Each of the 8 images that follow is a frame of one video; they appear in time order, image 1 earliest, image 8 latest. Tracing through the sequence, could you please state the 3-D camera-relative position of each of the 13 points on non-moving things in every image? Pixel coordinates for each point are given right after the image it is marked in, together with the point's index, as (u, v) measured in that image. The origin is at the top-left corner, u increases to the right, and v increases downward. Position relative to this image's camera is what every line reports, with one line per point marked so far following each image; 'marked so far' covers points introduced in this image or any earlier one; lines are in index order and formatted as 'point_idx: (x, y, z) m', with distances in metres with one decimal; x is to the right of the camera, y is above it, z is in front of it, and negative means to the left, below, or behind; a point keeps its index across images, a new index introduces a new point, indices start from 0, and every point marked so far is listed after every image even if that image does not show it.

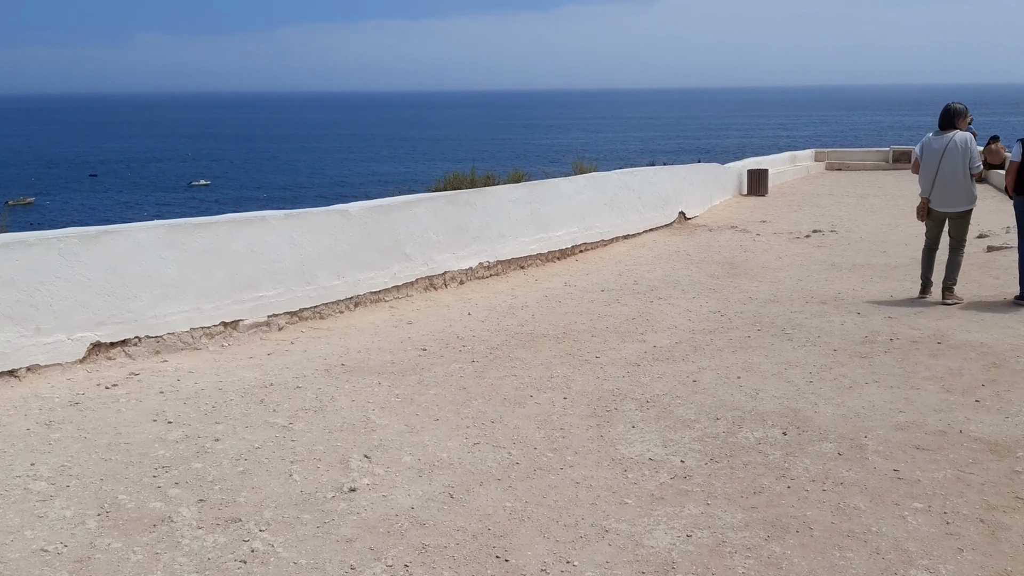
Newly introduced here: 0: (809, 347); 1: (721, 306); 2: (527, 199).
0: (+1.9, -0.4, +6.0) m
1: (+1.8, -0.2, +7.9) m
2: (+0.2, +1.0, +9.9) m
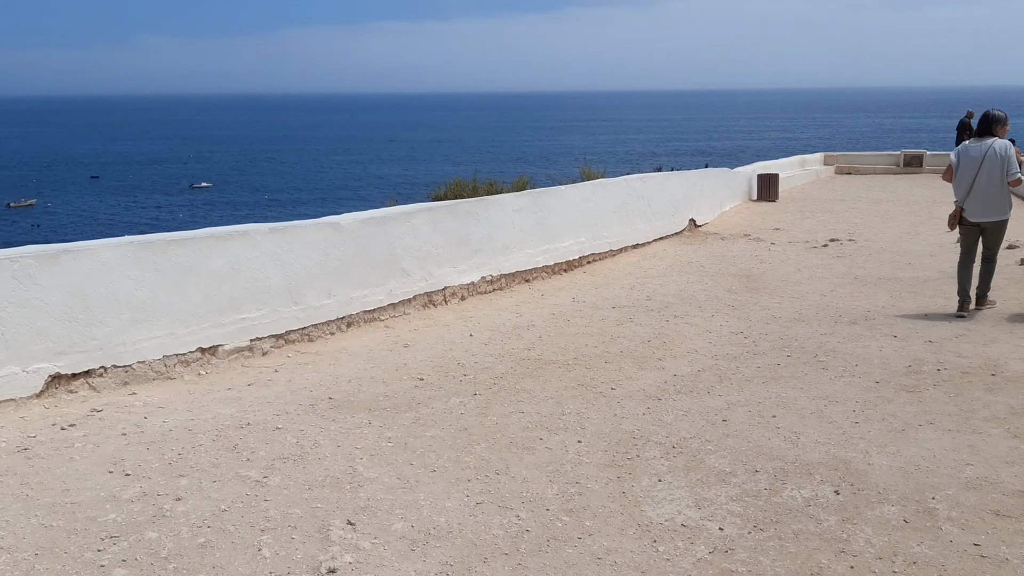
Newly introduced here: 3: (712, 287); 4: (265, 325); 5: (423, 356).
0: (+2.0, -0.5, +5.4) m
1: (+1.8, -0.3, +7.3) m
2: (+0.2, +0.8, +9.3) m
3: (+2.0, 0.0, +9.2) m
4: (-1.7, -0.3, +6.2) m
5: (-0.6, -0.5, +6.2) m
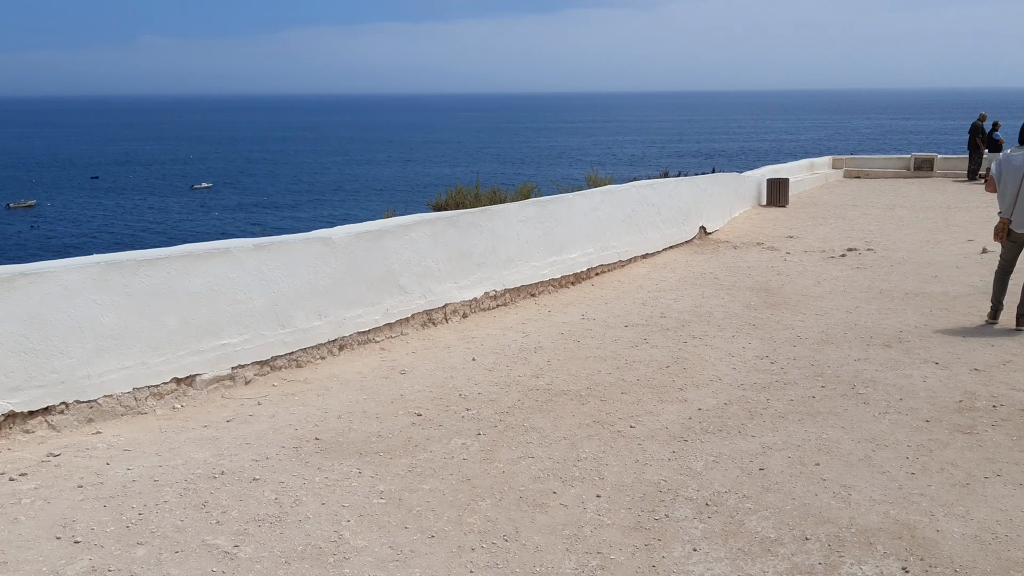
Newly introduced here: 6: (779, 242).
0: (+2.0, -0.7, +4.8) m
1: (+1.9, -0.4, +6.7) m
2: (+0.2, +0.7, +8.8) m
3: (+2.1, -0.1, +8.7) m
4: (-1.6, -0.4, +5.7) m
5: (-0.6, -0.6, +5.7) m
6: (+4.0, +0.7, +13.5) m
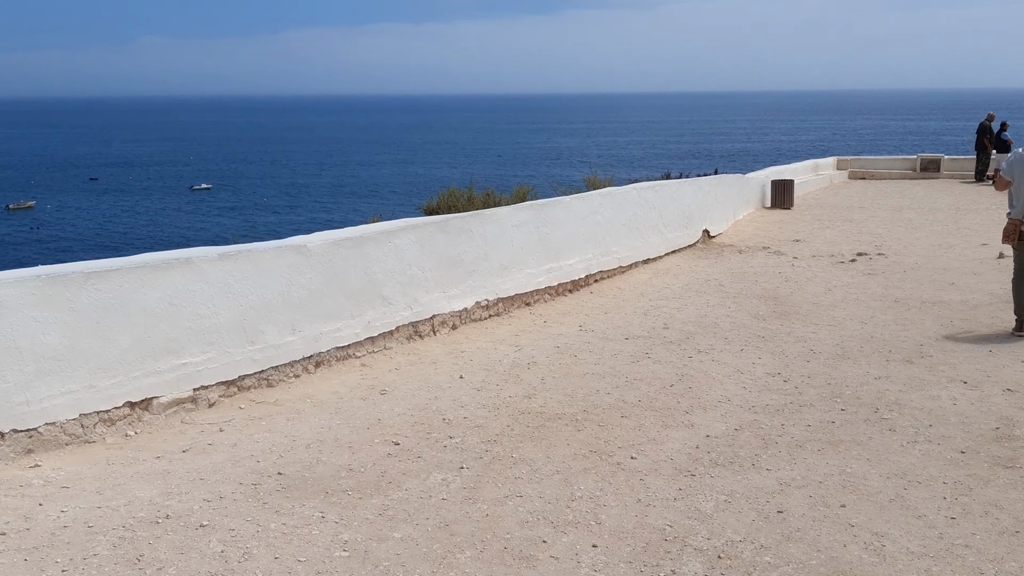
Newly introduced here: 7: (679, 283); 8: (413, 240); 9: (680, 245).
0: (+2.0, -0.8, +4.4) m
1: (+1.8, -0.5, +6.2) m
2: (+0.2, +0.6, +8.3) m
3: (+2.0, -0.2, +8.2) m
4: (-1.7, -0.5, +5.2) m
5: (-0.6, -0.7, +5.2) m
6: (+3.9, +0.6, +13.0) m
7: (+1.8, +0.1, +9.9) m
8: (-0.7, +0.4, +6.7) m
9: (+2.2, +0.6, +12.1) m
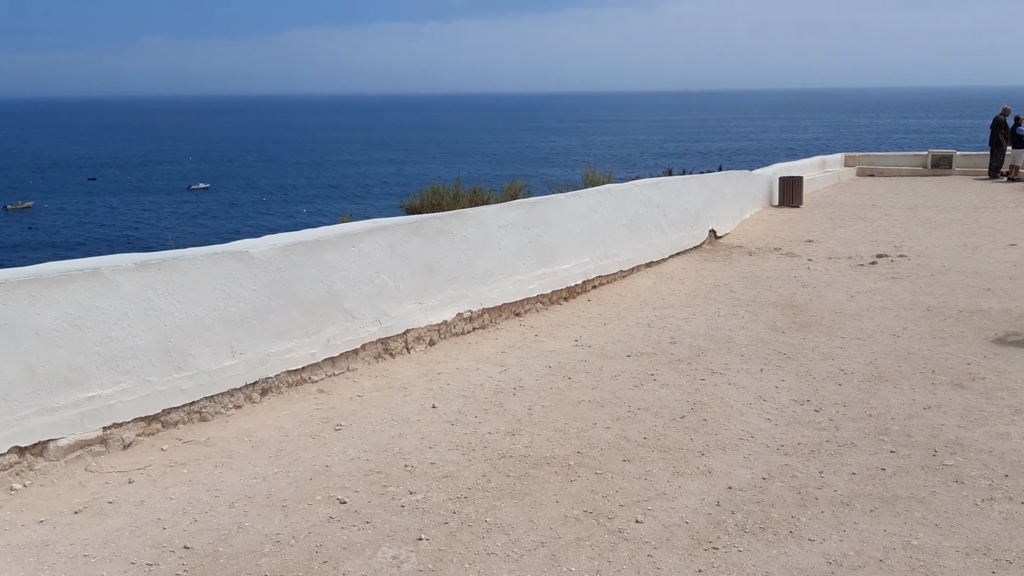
0: (+1.9, -0.8, +3.5) m
1: (+1.7, -0.6, +5.3) m
2: (+0.1, +0.5, +7.4) m
3: (+1.9, -0.3, +7.3) m
4: (-1.8, -0.6, +4.3) m
5: (-0.7, -0.8, +4.3) m
6: (+3.8, +0.5, +12.1) m
7: (+1.7, 0.0, +9.0) m
8: (-0.8, +0.3, +5.9) m
9: (+2.1, +0.5, +11.2) m
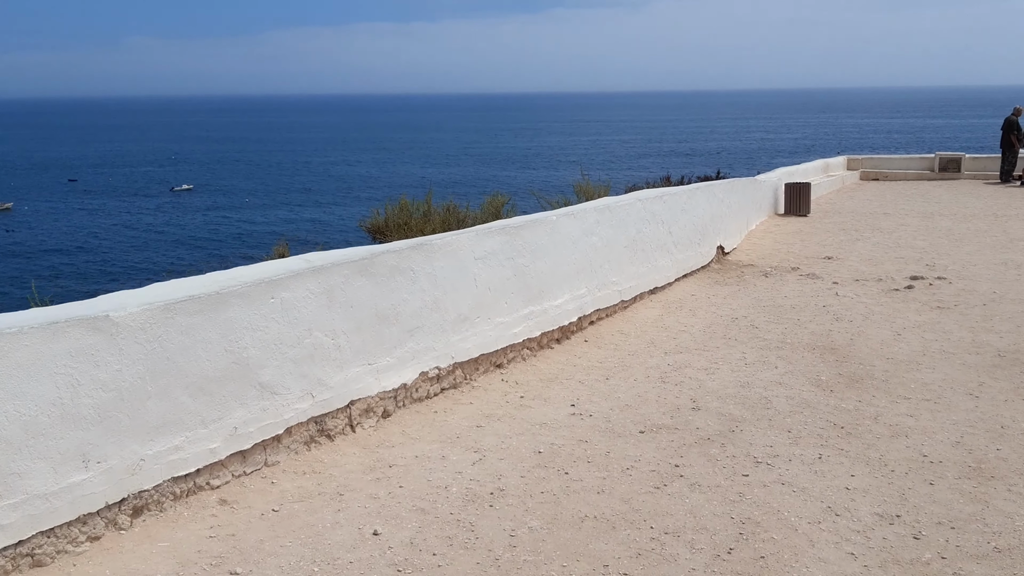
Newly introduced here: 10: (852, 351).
0: (+1.8, -1.1, +2.0) m
1: (+1.6, -0.9, +3.9) m
2: (-0.1, +0.2, +5.9) m
3: (+1.8, -0.6, +5.9) m
4: (-1.9, -0.9, +2.8) m
5: (-0.8, -1.0, +2.9) m
6: (+3.6, +0.3, +10.7) m
7: (+1.6, -0.3, +7.6) m
8: (-0.9, 0.0, +4.4) m
9: (+1.9, +0.2, +9.8) m
10: (+2.5, -0.5, +6.6) m
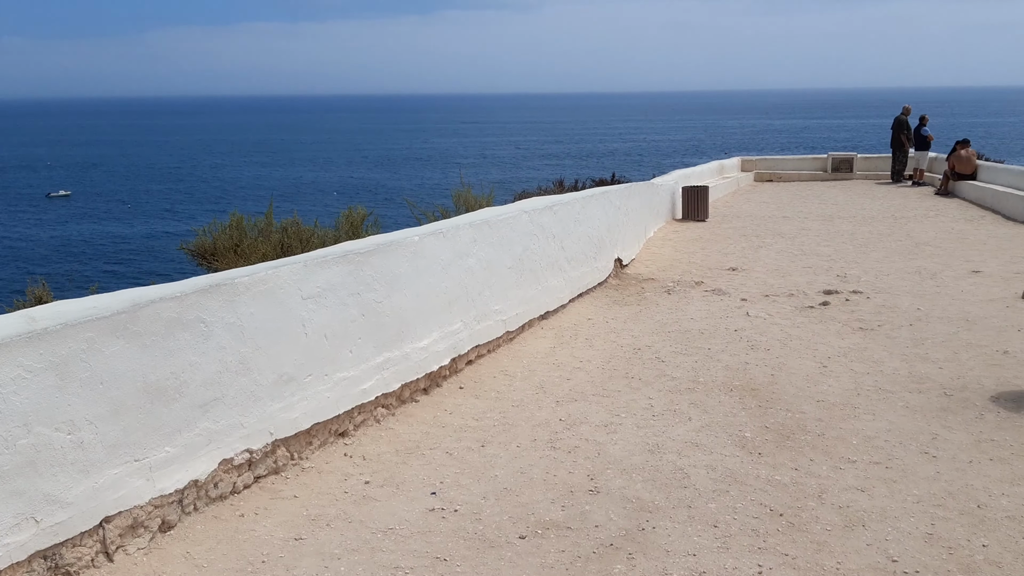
0: (+1.4, -1.3, +0.9) m
1: (+1.1, -1.1, +2.8) m
2: (-0.8, 0.0, +4.6) m
3: (+1.0, -0.8, +4.7) m
4: (-2.3, -1.1, +1.3) m
5: (-1.2, -1.3, +1.5) m
6: (+2.3, +0.1, +9.7) m
7: (+0.6, -0.5, +6.4) m
8: (-1.6, -0.3, +3.0) m
9: (+0.7, 0.0, +8.7) m
10: (+1.6, -0.6, +5.5) m
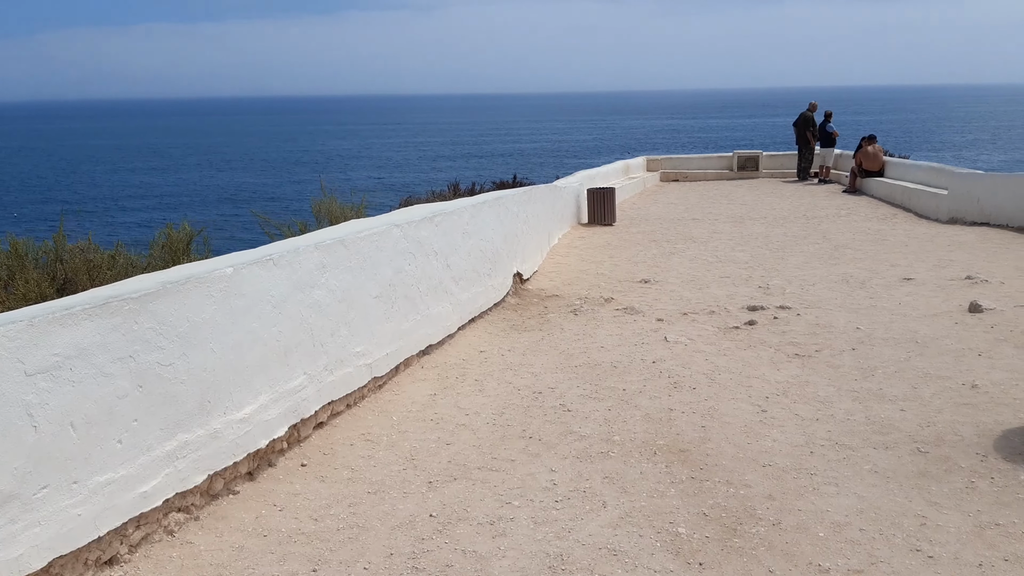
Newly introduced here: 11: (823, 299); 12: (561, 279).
0: (+1.3, -1.4, -0.2) m
1: (+0.7, -1.2, +1.6) m
2: (-1.4, -0.2, +3.2) m
3: (+0.4, -0.9, +3.5) m
4: (-2.5, -1.4, -0.2) m
5: (-1.4, -1.5, 0.0) m
6: (+1.2, -0.1, +8.6) m
7: (-0.2, -0.7, +5.2) m
8: (-2.0, -0.5, +1.5) m
9: (-0.3, -0.2, +7.4) m
10: (+0.9, -0.8, +4.3) m
11: (+2.8, -0.1, +8.0) m
12: (+0.5, +0.1, +9.5) m
